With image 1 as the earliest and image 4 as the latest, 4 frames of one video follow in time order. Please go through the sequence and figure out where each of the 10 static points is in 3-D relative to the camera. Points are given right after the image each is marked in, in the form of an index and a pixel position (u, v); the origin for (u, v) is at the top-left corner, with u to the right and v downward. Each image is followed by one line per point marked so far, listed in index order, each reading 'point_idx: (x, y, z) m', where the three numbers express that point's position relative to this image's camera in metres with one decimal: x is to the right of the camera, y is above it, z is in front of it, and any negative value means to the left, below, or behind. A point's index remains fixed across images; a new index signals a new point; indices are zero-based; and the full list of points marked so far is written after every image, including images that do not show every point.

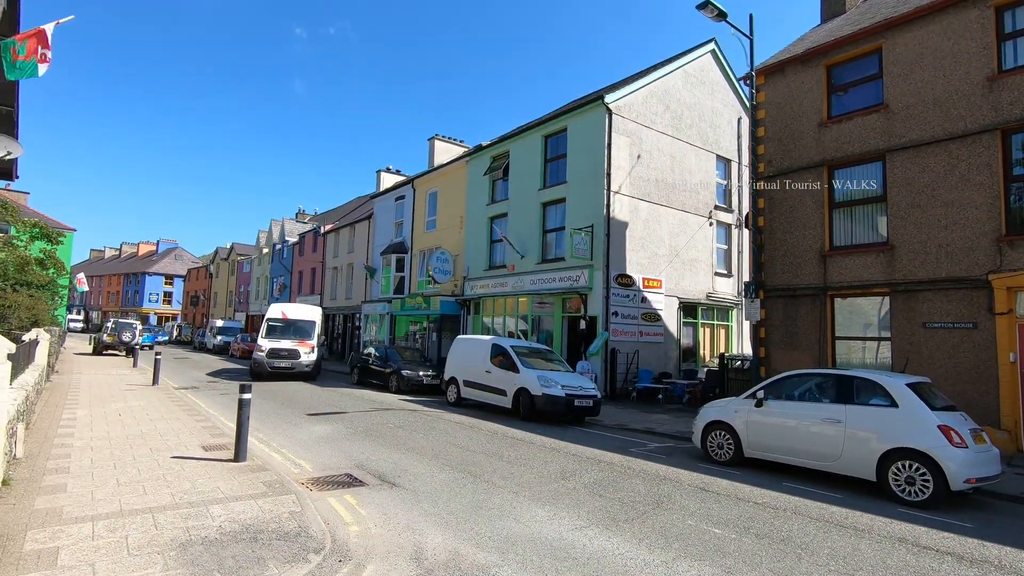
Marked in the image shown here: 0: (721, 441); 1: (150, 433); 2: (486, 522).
0: (+3.2, -2.3, +8.4) m
1: (-5.7, -2.3, +8.7) m
2: (-0.3, -2.2, +5.3) m
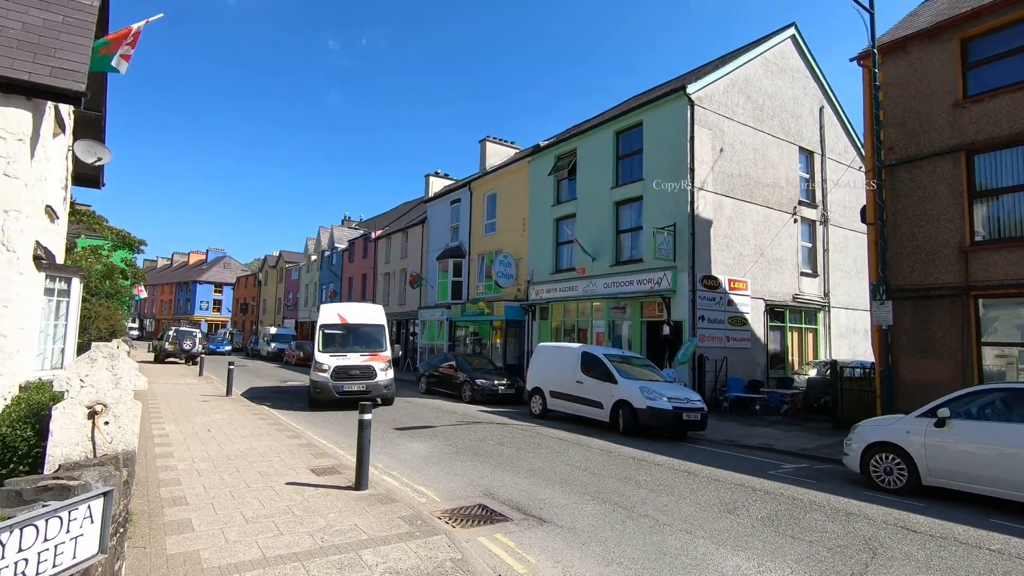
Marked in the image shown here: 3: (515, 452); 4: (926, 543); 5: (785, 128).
0: (+5.0, -2.4, +7.3) m
1: (-3.9, -2.4, +8.1) m
2: (+1.4, -2.3, +4.4) m
3: (0.0, -2.7, +9.1) m
4: (+3.9, -2.4, +5.2) m
5: (+9.6, +5.6, +19.5) m
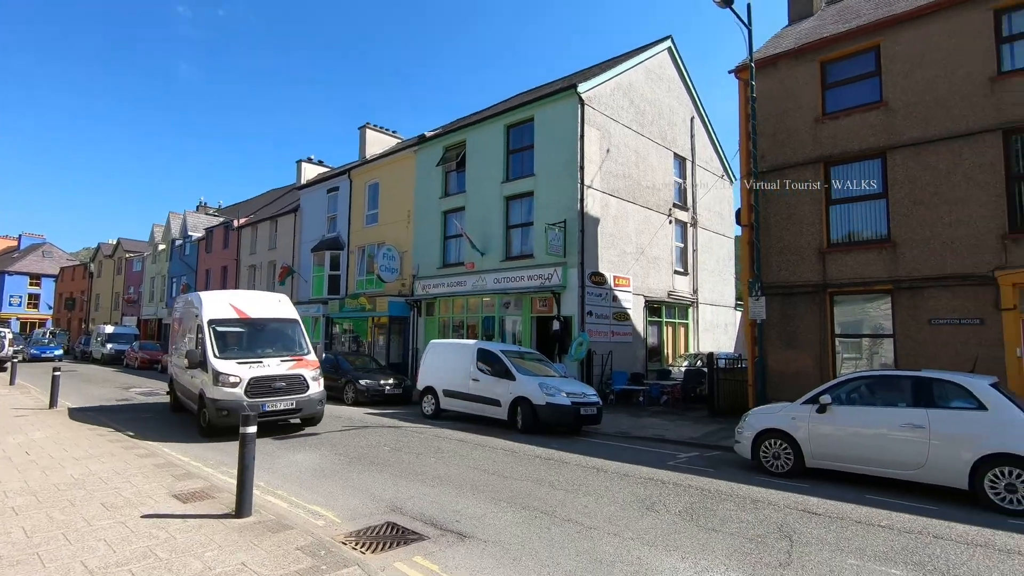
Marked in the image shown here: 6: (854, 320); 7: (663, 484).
0: (+3.8, -2.3, +7.8) m
1: (-5.1, -2.3, +6.6) m
2: (+0.9, -2.2, +4.1) m
3: (-1.5, -2.6, +8.4) m
4: (+3.1, -2.3, +5.5) m
5: (+5.6, +5.7, +20.6) m
6: (+7.1, -0.7, +11.5) m
7: (+1.9, -2.5, +7.0) m
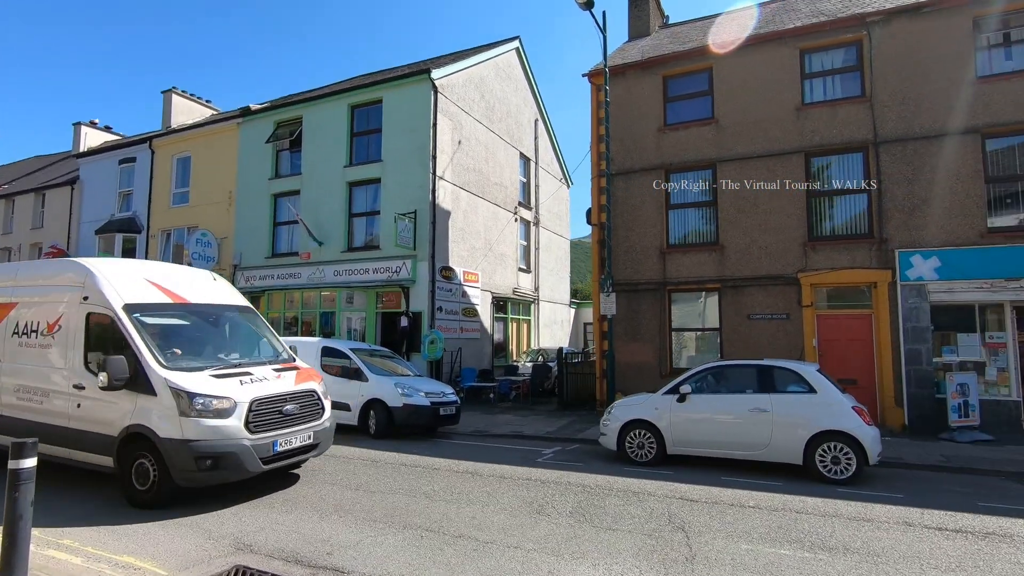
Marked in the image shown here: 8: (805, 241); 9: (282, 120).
0: (+1.9, -2.2, +8.1) m
1: (-6.2, -2.1, +4.2) m
2: (+0.2, -2.1, +3.7) m
3: (-3.3, -2.4, +7.0) m
4: (+2.0, -2.3, +5.6) m
5: (-0.1, +5.9, +20.8) m
6: (+4.0, -0.6, +12.6) m
7: (+0.4, -2.4, +6.7) m
8: (+6.1, +1.0, +11.5) m
9: (-7.7, +5.7, +18.6) m
